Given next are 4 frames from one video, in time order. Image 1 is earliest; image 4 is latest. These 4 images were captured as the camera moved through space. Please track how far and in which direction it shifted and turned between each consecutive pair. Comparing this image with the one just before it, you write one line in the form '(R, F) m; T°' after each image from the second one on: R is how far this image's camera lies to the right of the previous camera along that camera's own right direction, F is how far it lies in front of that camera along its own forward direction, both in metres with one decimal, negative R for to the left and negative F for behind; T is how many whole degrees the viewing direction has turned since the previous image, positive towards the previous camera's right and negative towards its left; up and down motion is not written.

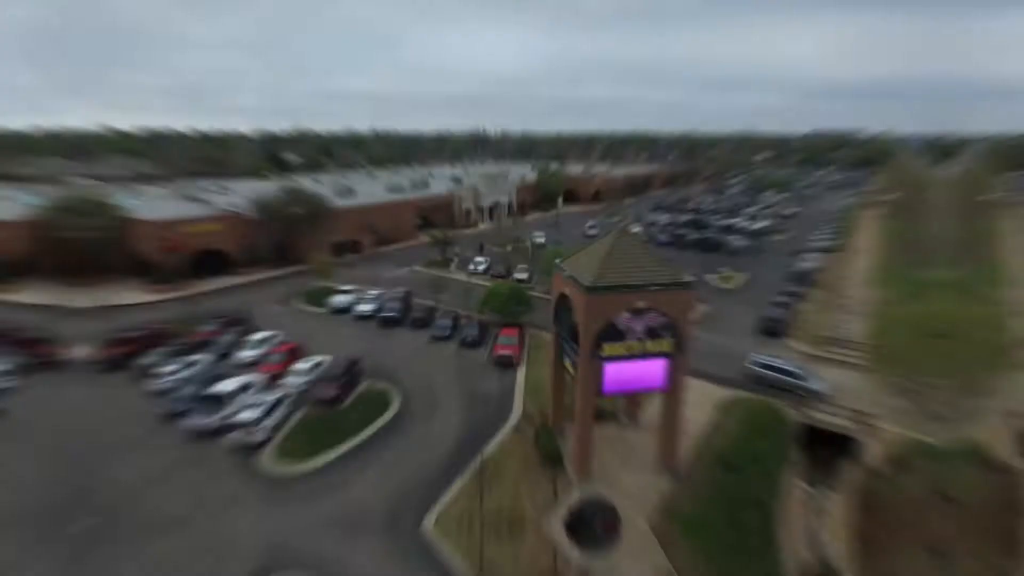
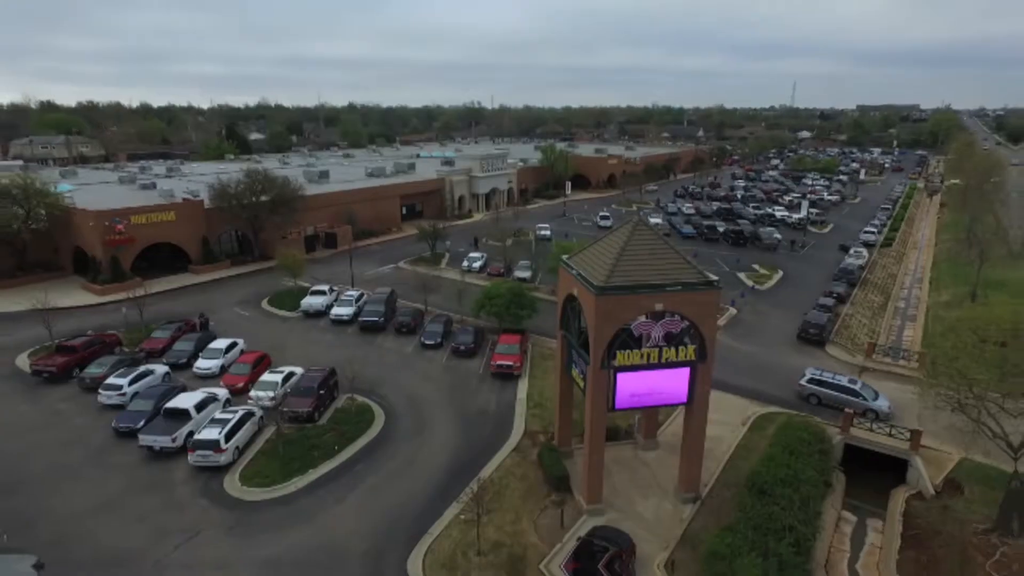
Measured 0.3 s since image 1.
(+0.4, +3.5) m; +1°
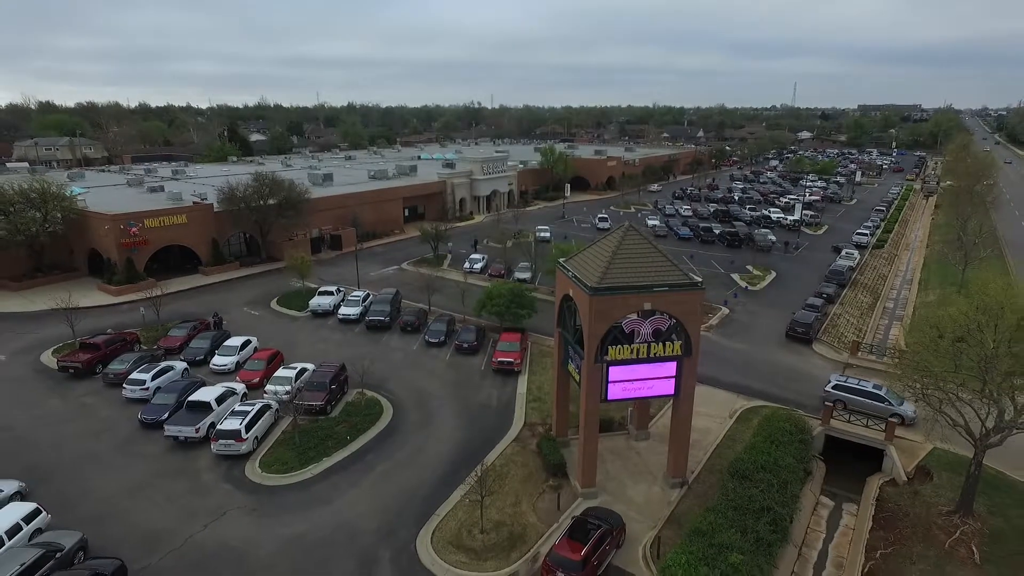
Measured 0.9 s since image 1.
(0.0, -1.3) m; 0°
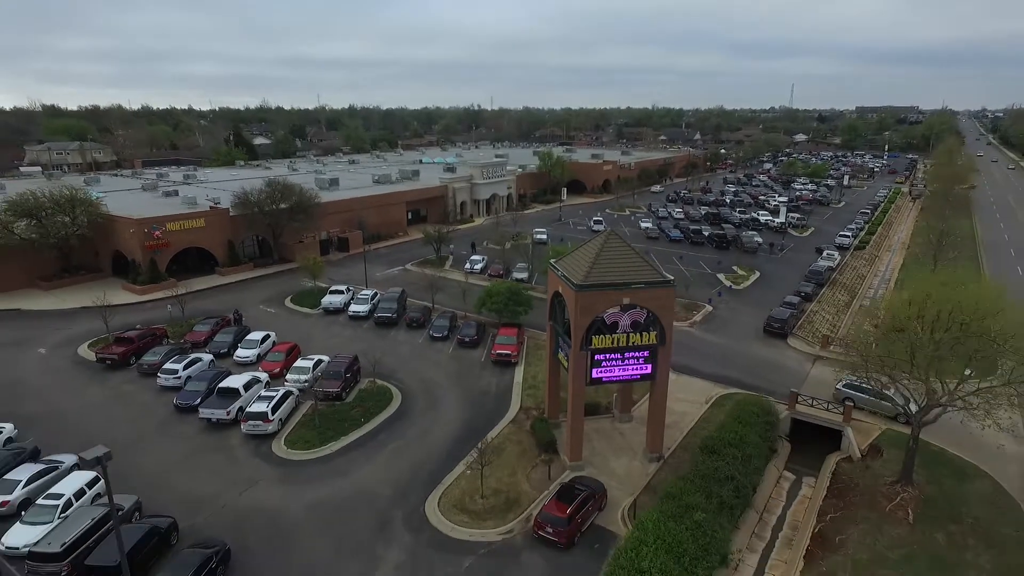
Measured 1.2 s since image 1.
(+0.5, -2.4) m; 0°
